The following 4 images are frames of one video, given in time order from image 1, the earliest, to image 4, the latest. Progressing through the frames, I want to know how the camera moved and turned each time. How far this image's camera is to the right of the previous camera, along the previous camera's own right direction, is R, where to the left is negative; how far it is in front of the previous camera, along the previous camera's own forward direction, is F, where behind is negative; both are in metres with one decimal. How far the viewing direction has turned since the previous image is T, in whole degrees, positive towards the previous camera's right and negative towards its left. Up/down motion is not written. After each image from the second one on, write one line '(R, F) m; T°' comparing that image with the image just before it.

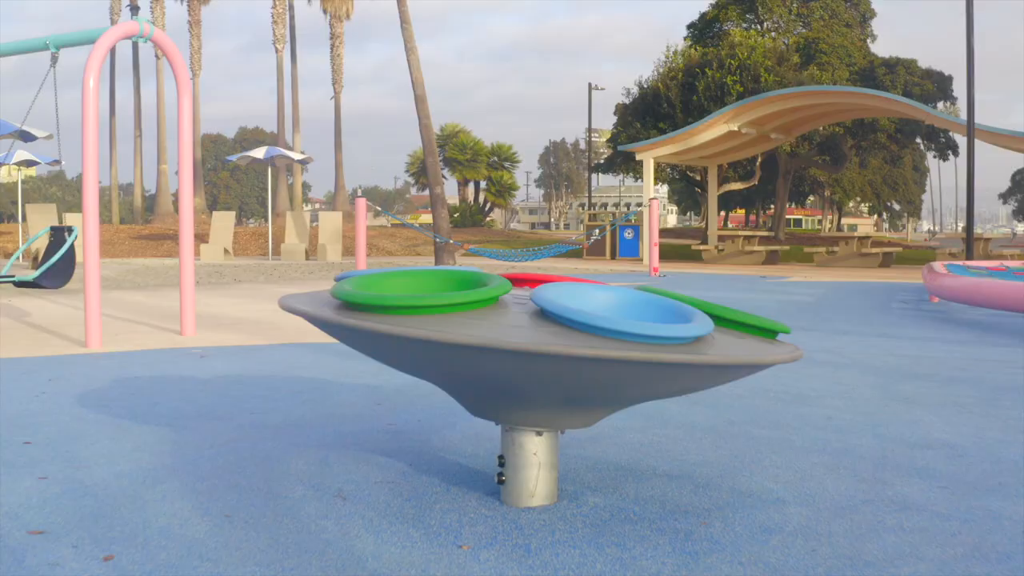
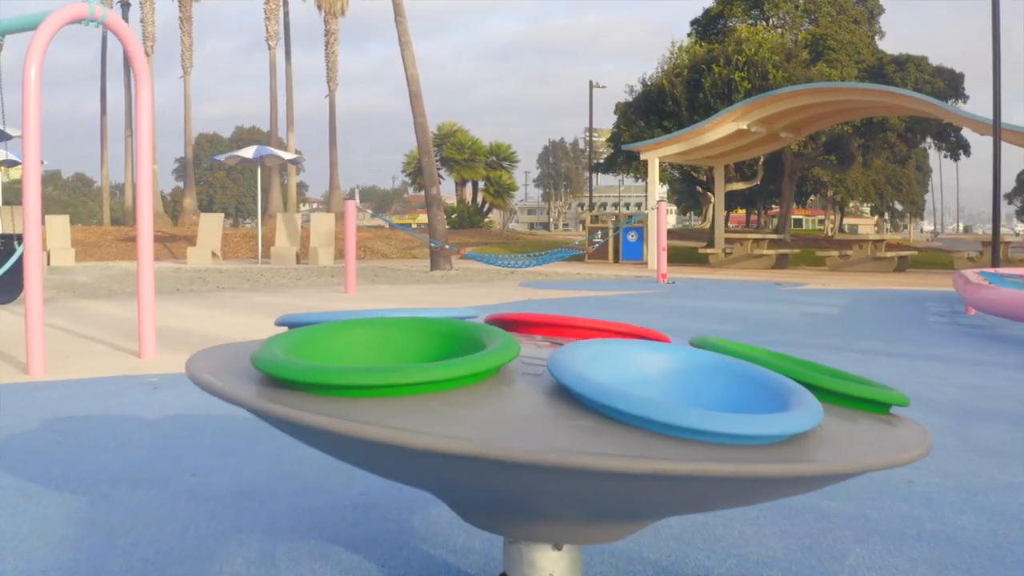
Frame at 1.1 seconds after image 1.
(0.0, +1.1) m; 0°
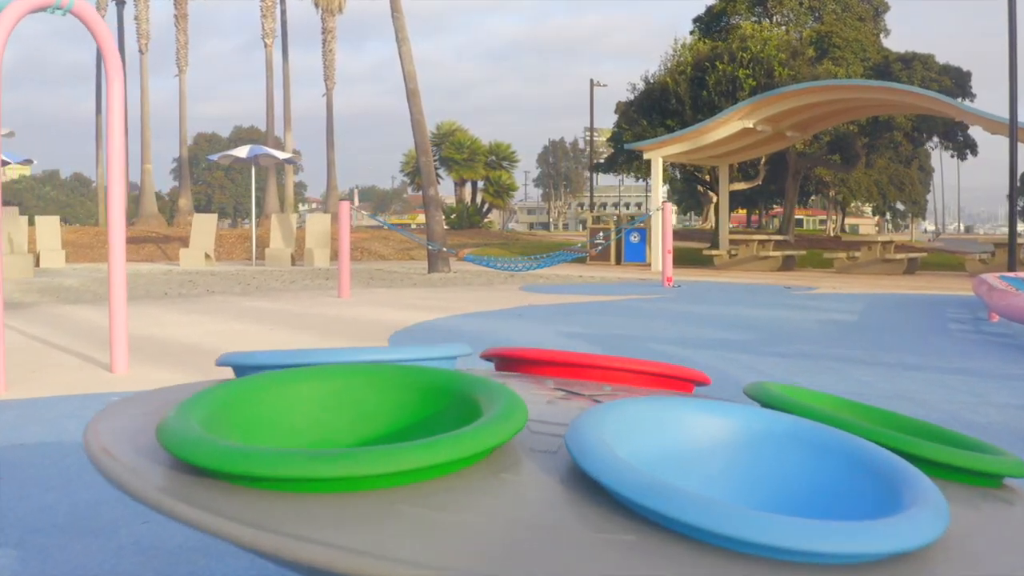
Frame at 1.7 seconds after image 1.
(0.0, +0.6) m; 0°
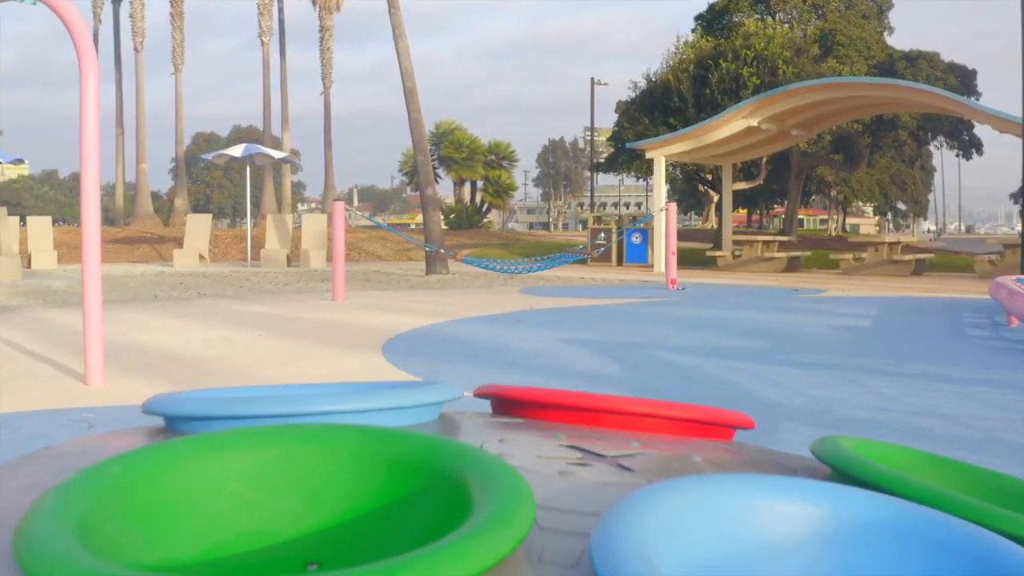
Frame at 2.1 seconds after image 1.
(0.0, +0.5) m; 0°
